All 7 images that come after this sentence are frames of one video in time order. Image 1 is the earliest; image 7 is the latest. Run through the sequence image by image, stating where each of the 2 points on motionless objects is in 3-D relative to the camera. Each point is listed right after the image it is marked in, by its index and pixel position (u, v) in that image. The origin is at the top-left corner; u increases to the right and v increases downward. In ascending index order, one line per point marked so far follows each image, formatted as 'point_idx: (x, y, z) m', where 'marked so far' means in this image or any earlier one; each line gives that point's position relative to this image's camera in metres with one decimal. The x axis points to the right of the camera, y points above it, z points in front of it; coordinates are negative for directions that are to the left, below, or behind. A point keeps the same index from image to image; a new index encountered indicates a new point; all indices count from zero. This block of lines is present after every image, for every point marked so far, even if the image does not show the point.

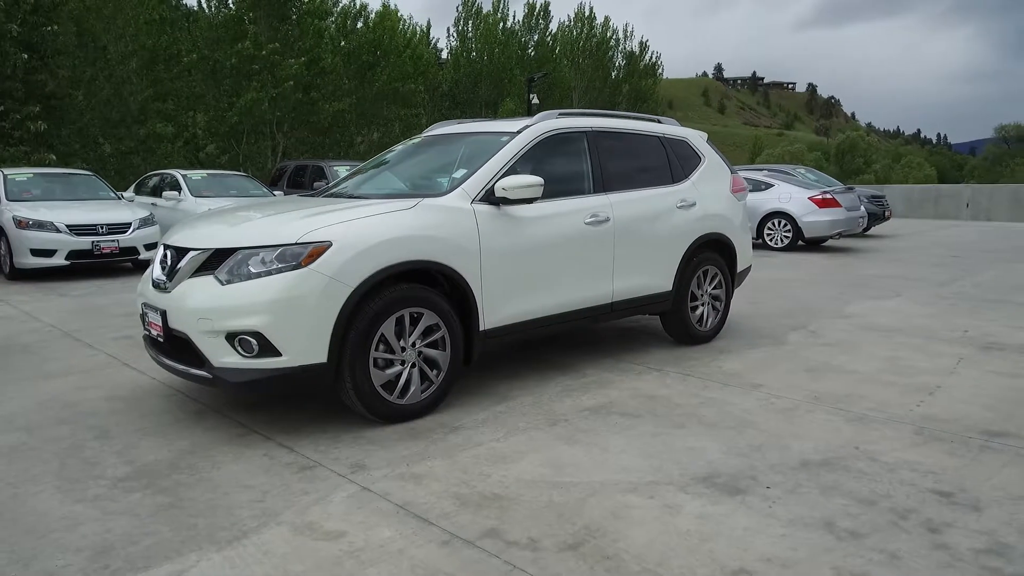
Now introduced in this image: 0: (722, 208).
0: (+2.0, +0.8, +7.2) m
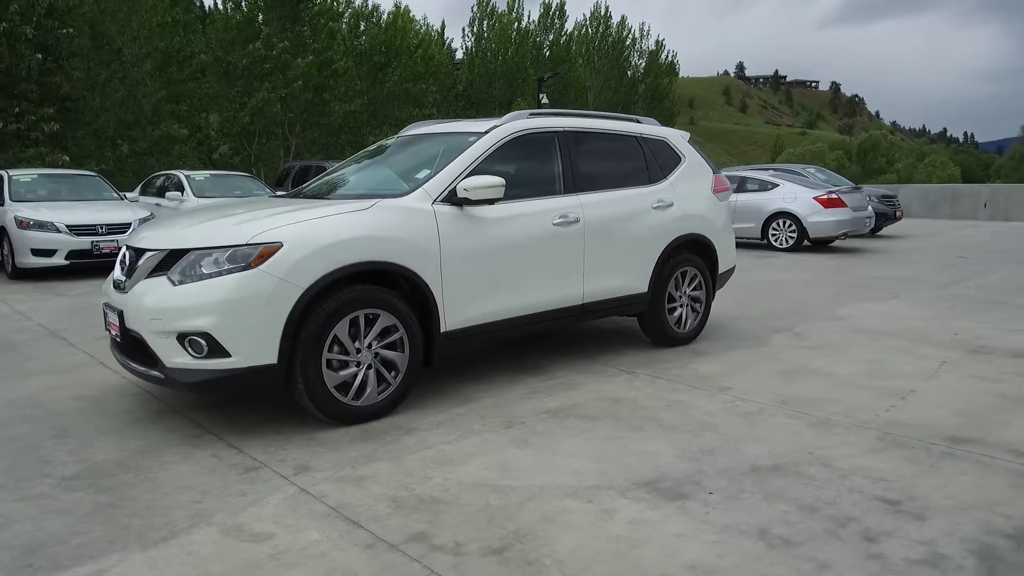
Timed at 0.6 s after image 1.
0: (+1.8, +0.8, +7.1) m
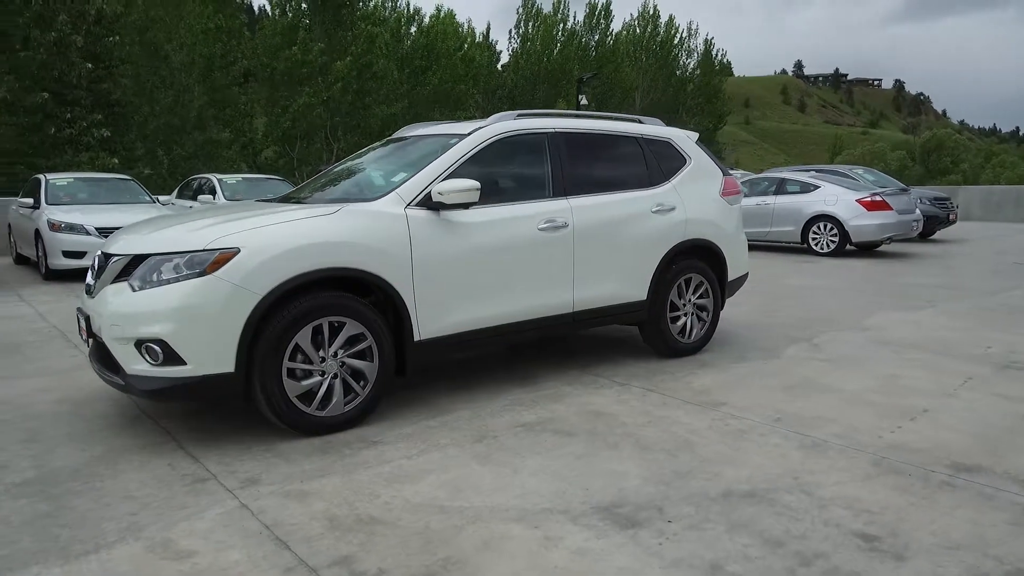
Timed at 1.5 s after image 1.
0: (+1.8, +0.7, +6.8) m
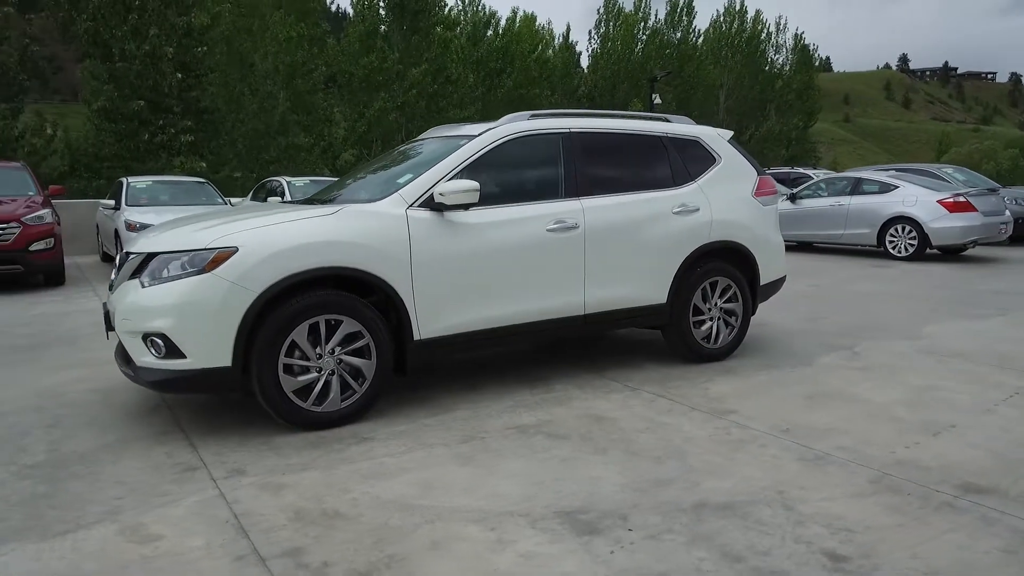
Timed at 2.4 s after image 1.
0: (+2.0, +0.7, +6.6) m
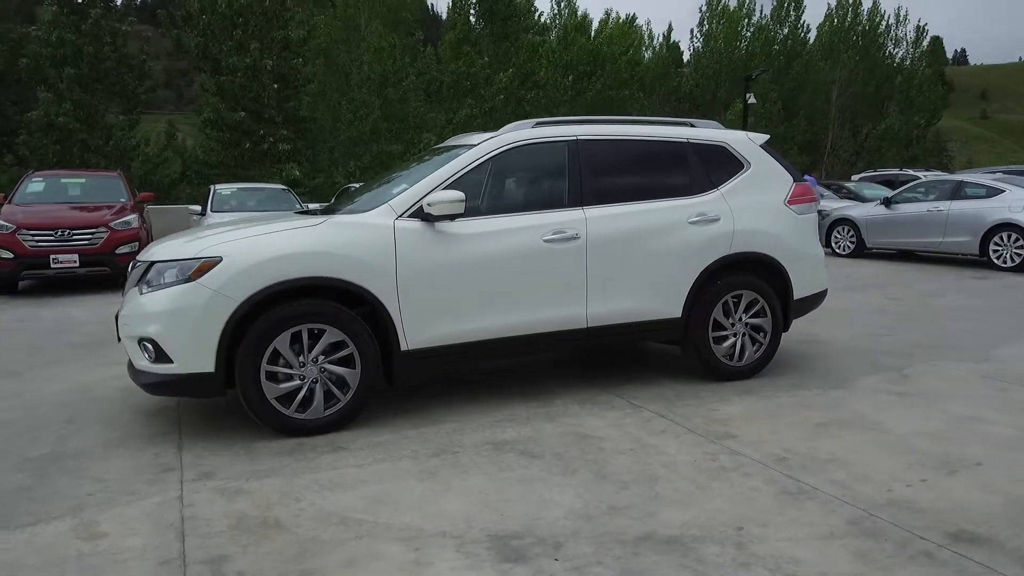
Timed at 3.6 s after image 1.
0: (+2.1, +0.5, +6.2) m
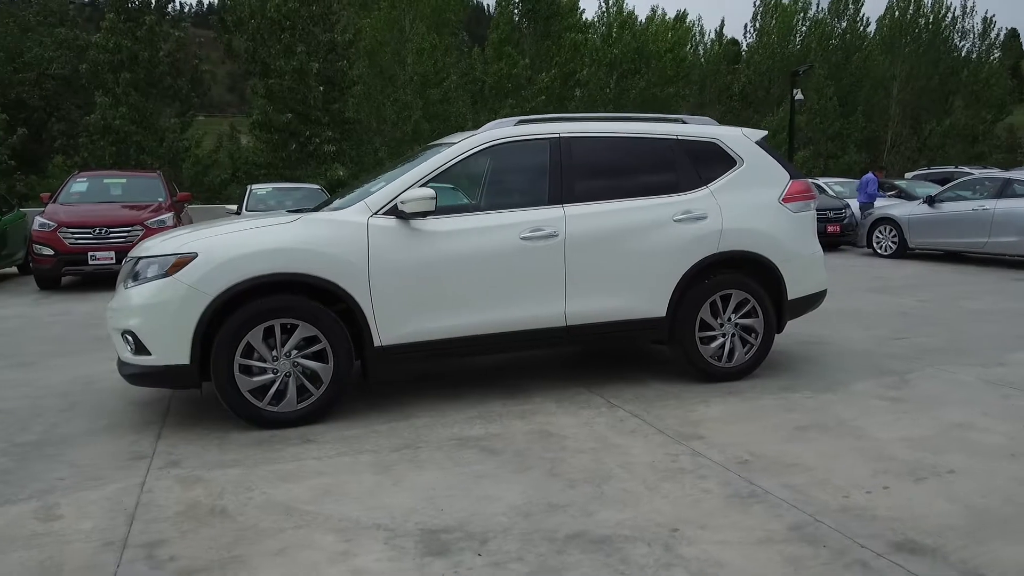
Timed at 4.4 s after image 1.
0: (+2.0, +0.5, +6.0) m
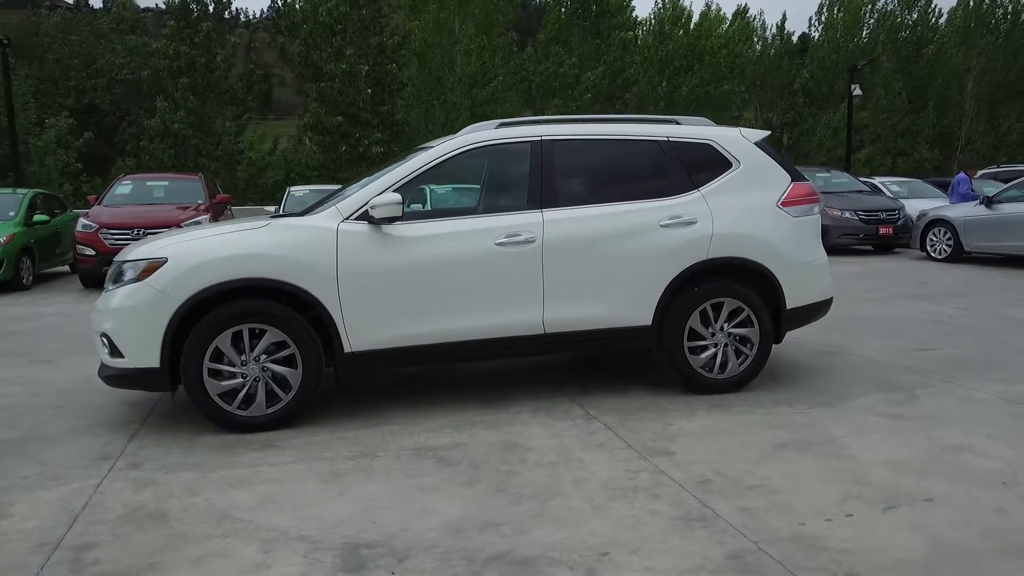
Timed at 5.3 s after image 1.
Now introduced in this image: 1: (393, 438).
0: (+1.8, +0.5, +5.7) m
1: (-0.7, -1.0, +4.9) m
